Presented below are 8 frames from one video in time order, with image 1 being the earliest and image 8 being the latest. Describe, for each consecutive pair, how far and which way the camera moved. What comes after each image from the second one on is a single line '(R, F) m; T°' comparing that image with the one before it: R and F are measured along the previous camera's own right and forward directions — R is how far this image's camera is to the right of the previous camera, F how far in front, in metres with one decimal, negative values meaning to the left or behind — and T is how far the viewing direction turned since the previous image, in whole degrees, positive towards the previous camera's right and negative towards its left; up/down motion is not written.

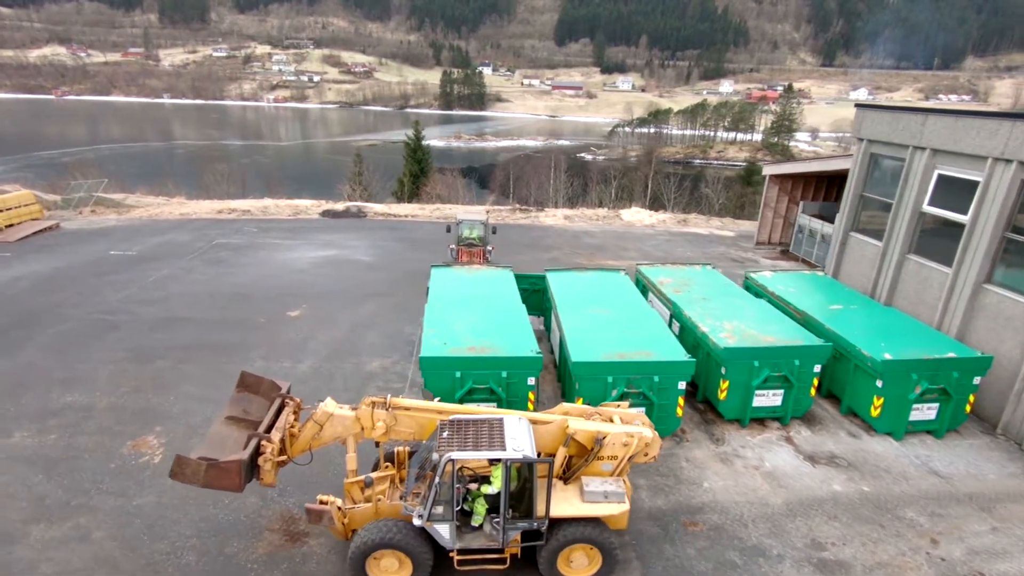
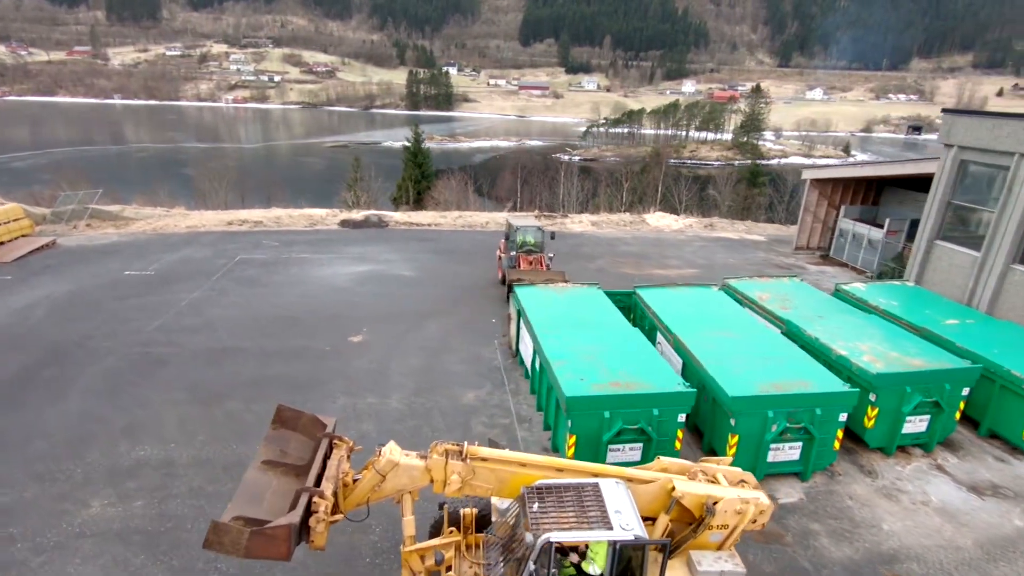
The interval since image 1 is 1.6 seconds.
(-2.4, +0.9) m; +3°
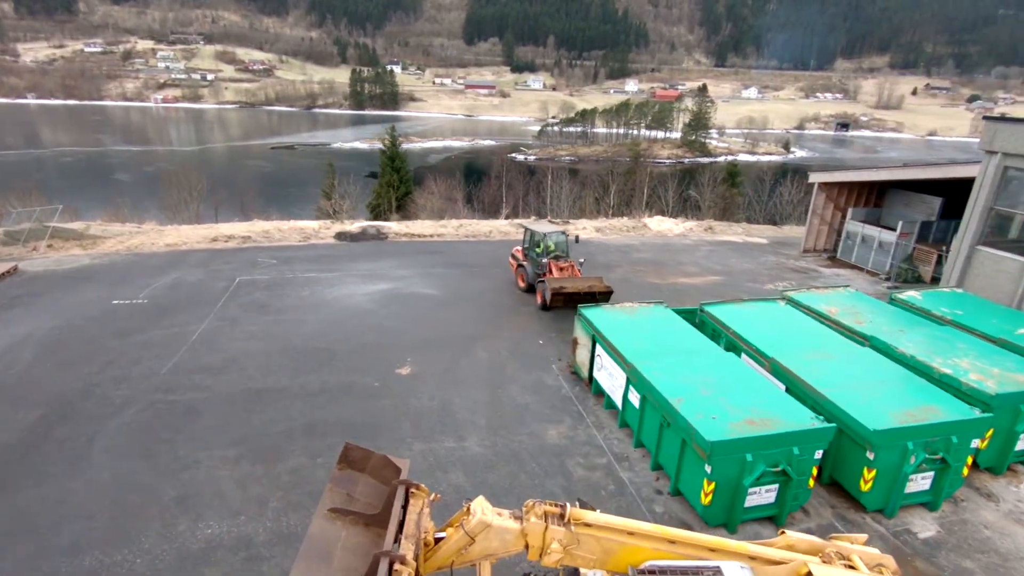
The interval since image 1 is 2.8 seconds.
(-2.1, +0.9) m; +5°
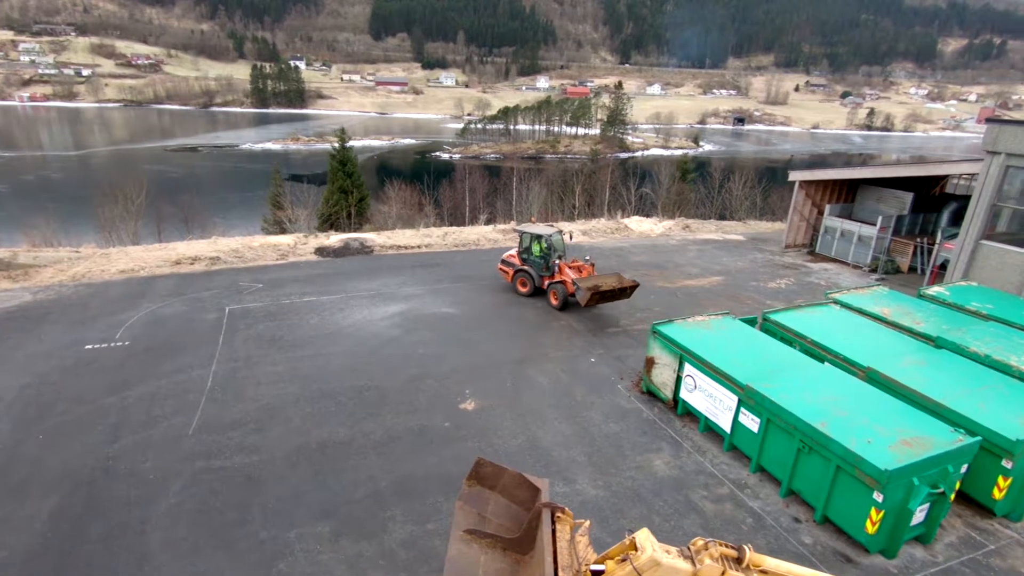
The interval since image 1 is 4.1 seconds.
(-2.6, +0.9) m; +8°
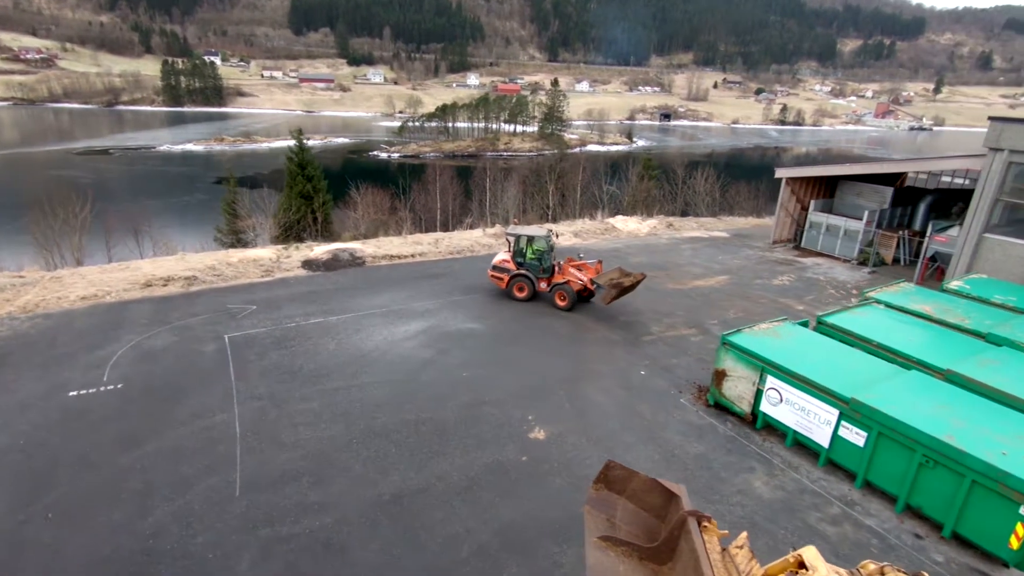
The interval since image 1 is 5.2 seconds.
(-2.0, +0.9) m; +7°
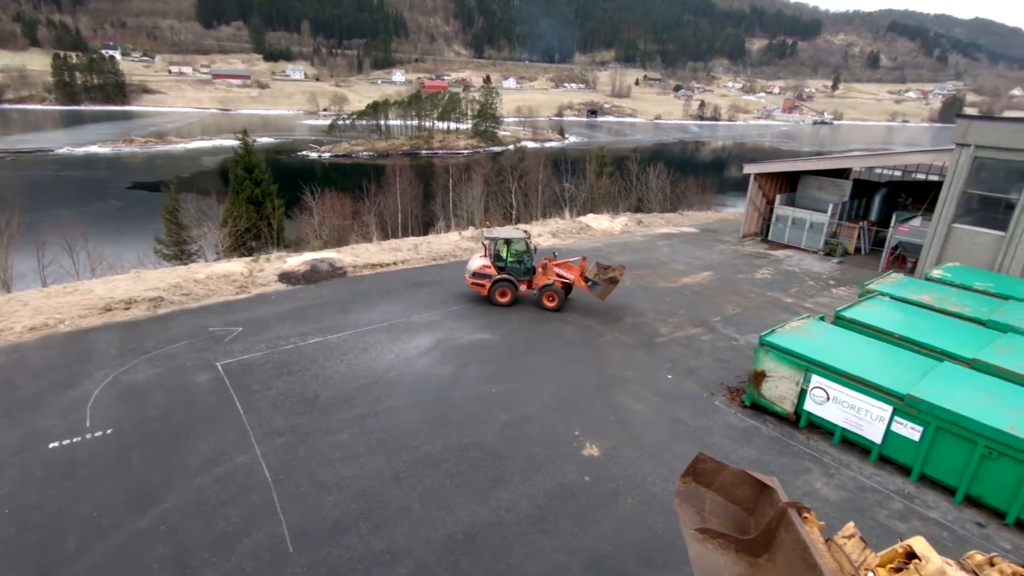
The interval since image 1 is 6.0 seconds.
(-1.6, +0.6) m; +7°
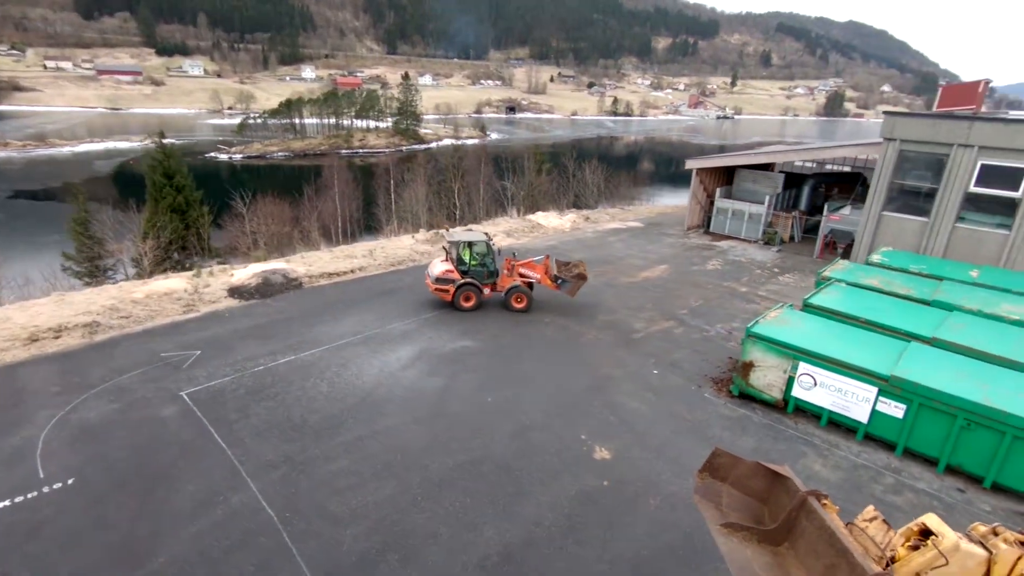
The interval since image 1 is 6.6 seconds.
(-1.1, +0.3) m; +8°
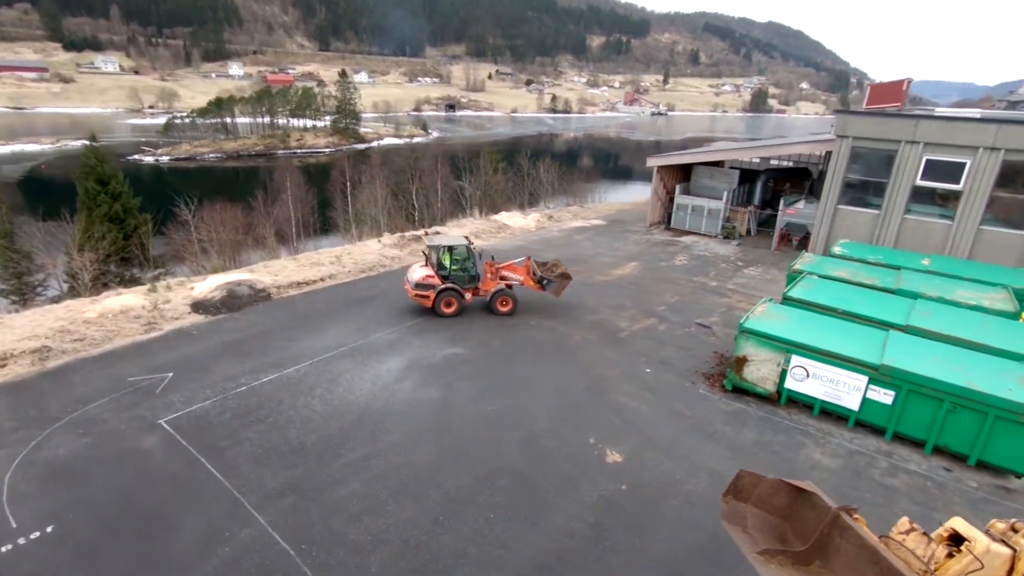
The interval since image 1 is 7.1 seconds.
(-0.9, +0.2) m; +6°
